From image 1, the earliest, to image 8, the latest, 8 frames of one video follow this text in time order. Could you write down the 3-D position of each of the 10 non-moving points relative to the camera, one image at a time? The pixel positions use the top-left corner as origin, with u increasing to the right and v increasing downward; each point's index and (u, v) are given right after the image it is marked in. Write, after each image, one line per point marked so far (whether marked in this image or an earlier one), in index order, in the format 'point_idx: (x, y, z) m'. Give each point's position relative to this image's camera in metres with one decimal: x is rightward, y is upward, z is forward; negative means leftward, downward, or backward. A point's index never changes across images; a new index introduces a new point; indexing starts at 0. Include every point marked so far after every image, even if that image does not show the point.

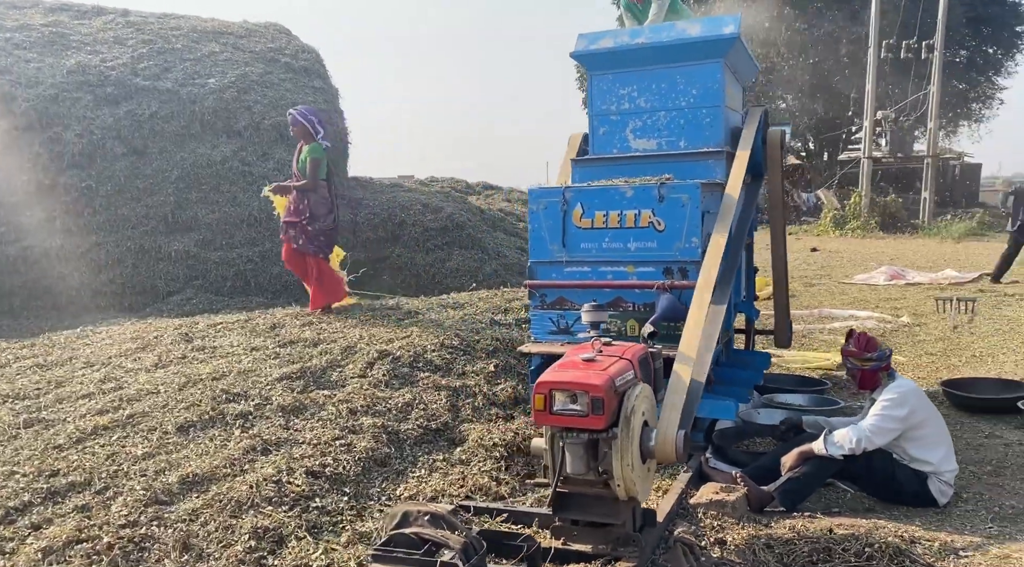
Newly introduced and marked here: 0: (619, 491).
0: (+0.4, -0.7, +2.6) m
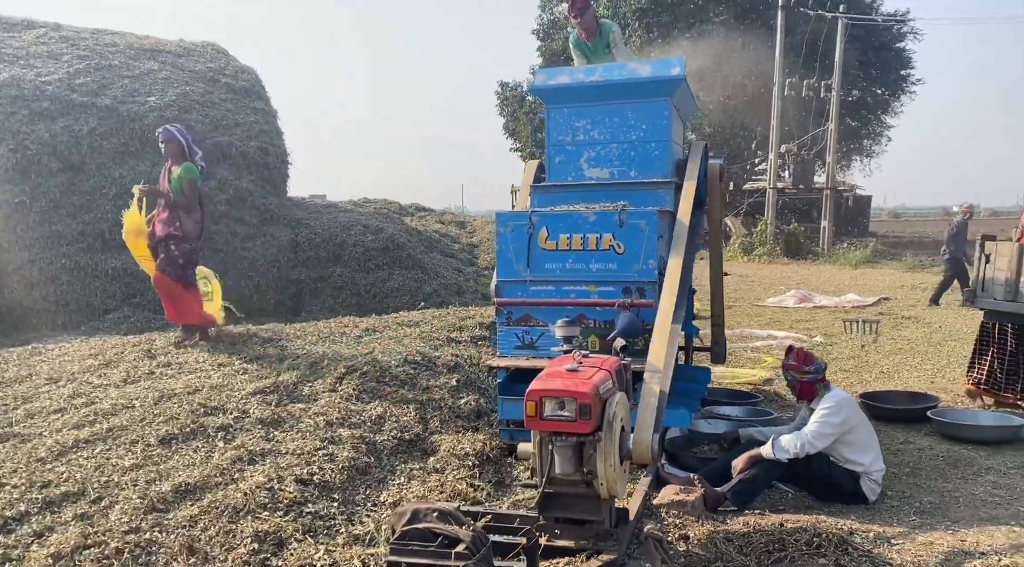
0: (+0.3, -0.8, +2.8) m
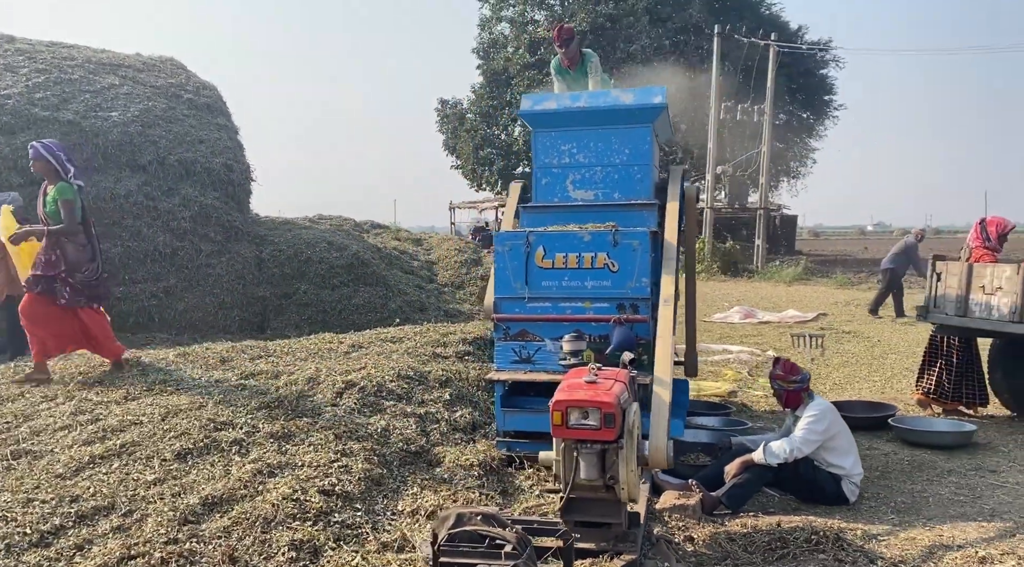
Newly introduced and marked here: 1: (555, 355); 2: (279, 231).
0: (+0.4, -0.9, +3.0) m
1: (+0.3, -0.4, +4.6) m
2: (-3.4, +0.8, +10.7) m
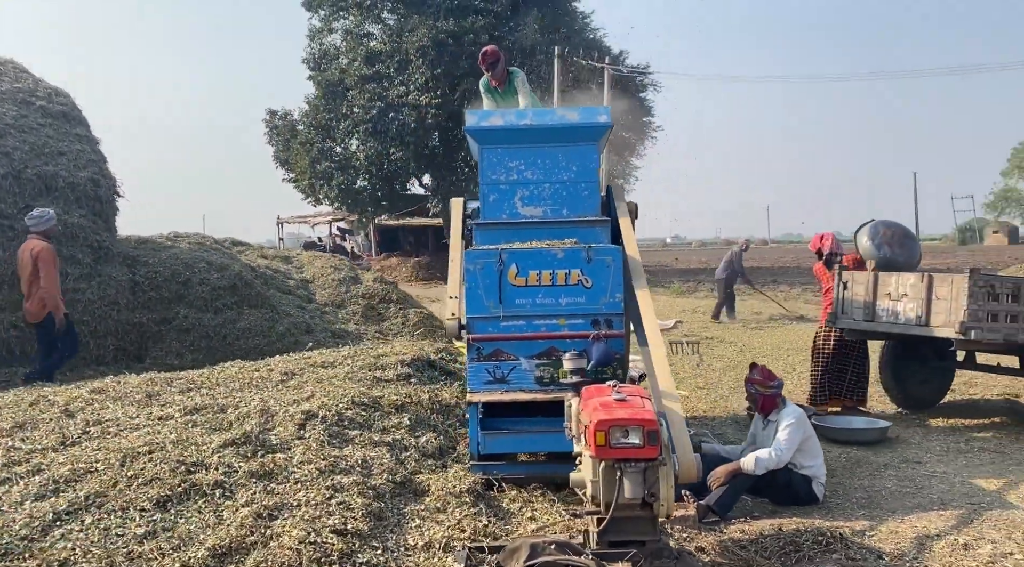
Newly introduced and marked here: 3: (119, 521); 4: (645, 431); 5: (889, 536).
0: (+0.6, -0.9, +3.0) m
1: (+0.1, -0.6, +4.5) m
2: (-4.8, +0.4, +9.8) m
3: (-1.6, -1.0, +3.0) m
4: (+0.5, -0.6, +3.0) m
5: (+1.9, -1.3, +3.7) m
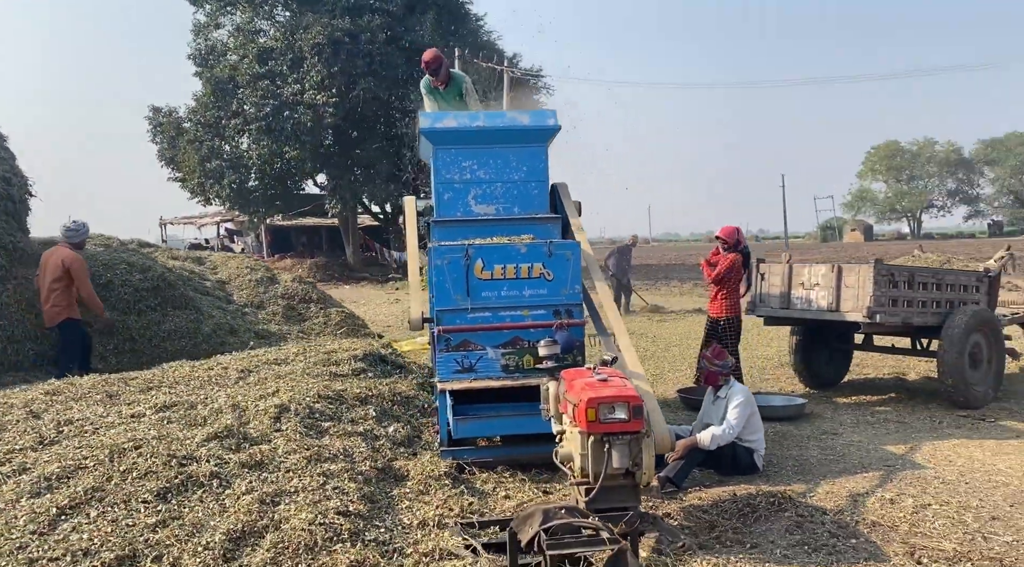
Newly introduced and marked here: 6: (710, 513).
0: (+0.6, -0.9, +3.4) m
1: (-0.1, -0.5, +4.8) m
2: (-5.7, +0.4, +9.3) m
3: (-1.6, -1.0, +3.1) m
4: (+0.5, -0.5, +3.3) m
5: (+1.8, -1.2, +4.2) m
6: (+1.0, -1.2, +3.9) m
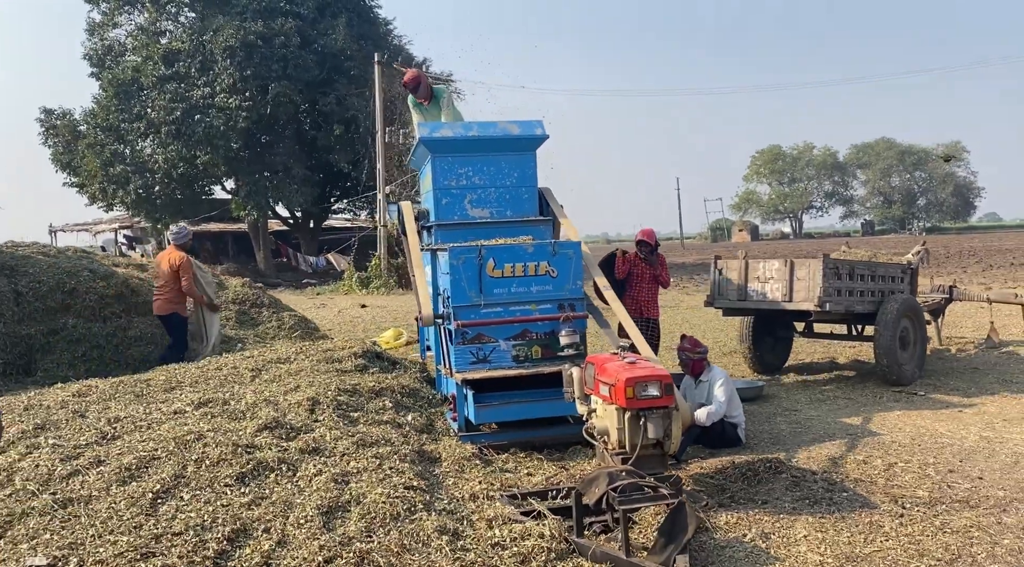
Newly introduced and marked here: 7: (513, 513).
0: (+0.8, -0.8, +3.9) m
1: (0.0, -0.5, +5.2) m
2: (-6.1, +0.3, +9.1) m
3: (-1.3, -1.0, +3.3) m
4: (+0.8, -0.5, +3.8) m
5: (+1.9, -1.1, +4.8) m
6: (+1.2, -1.2, +4.4) m
7: (0.0, -1.1, +3.5) m
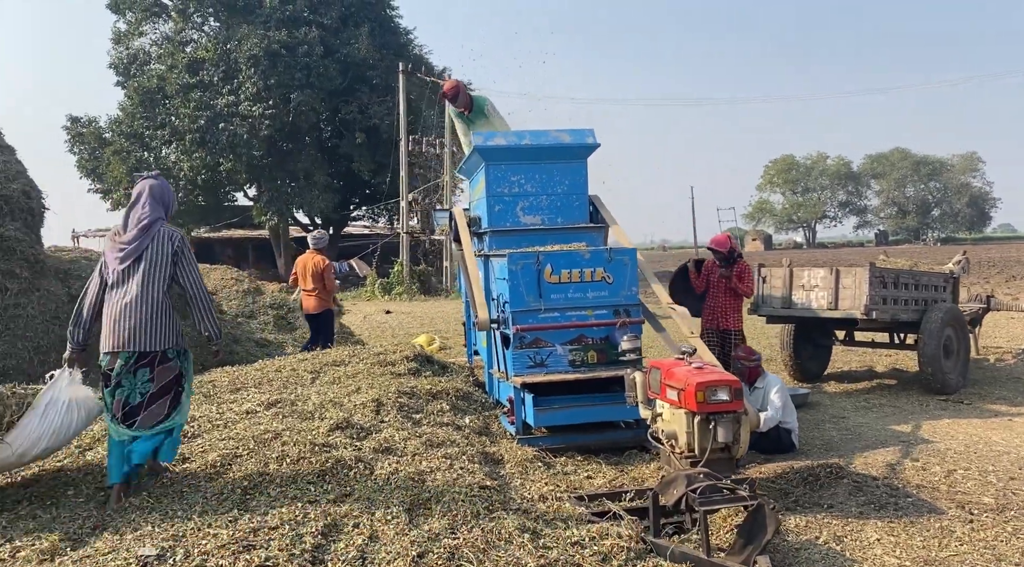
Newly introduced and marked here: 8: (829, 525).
0: (+1.2, -0.9, +3.9) m
1: (+0.4, -0.5, +5.3) m
2: (-5.6, +0.3, +9.3) m
3: (-1.0, -1.0, +3.4) m
4: (+1.1, -0.5, +3.8) m
5: (+2.3, -1.2, +4.8) m
6: (+1.6, -1.2, +4.5) m
7: (+0.4, -1.1, +3.6) m
8: (+1.6, -1.2, +3.7) m
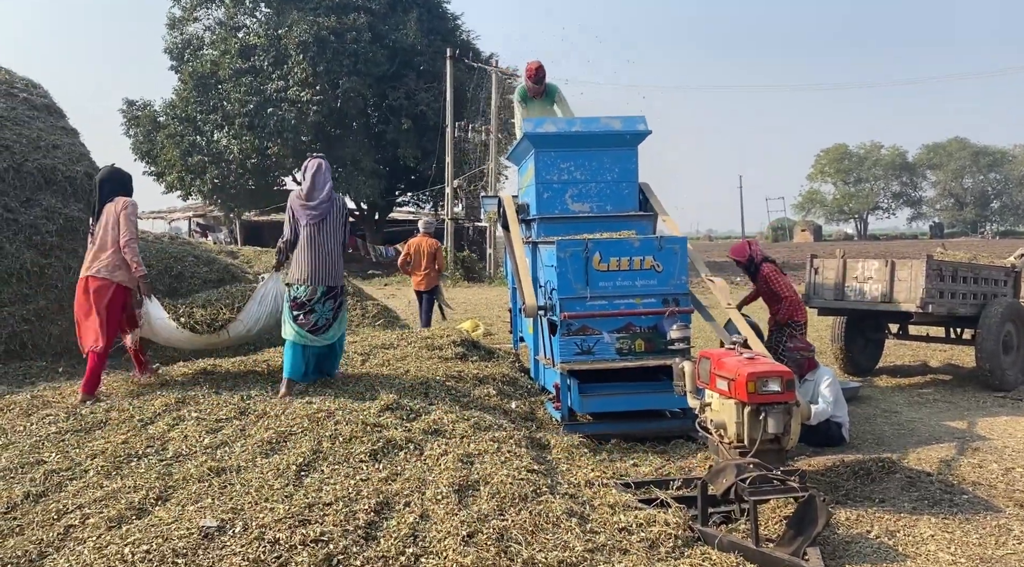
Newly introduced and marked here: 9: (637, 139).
0: (+1.5, -0.8, +3.9) m
1: (+0.7, -0.4, +5.3) m
2: (-5.0, +0.5, +9.6) m
3: (-0.7, -0.9, +3.5) m
4: (+1.4, -0.5, +3.8) m
5: (+2.6, -1.1, +4.7) m
6: (+1.9, -1.2, +4.4) m
7: (+0.6, -1.1, +3.6) m
8: (+1.8, -1.2, +3.6) m
9: (+1.1, +1.2, +6.3) m
